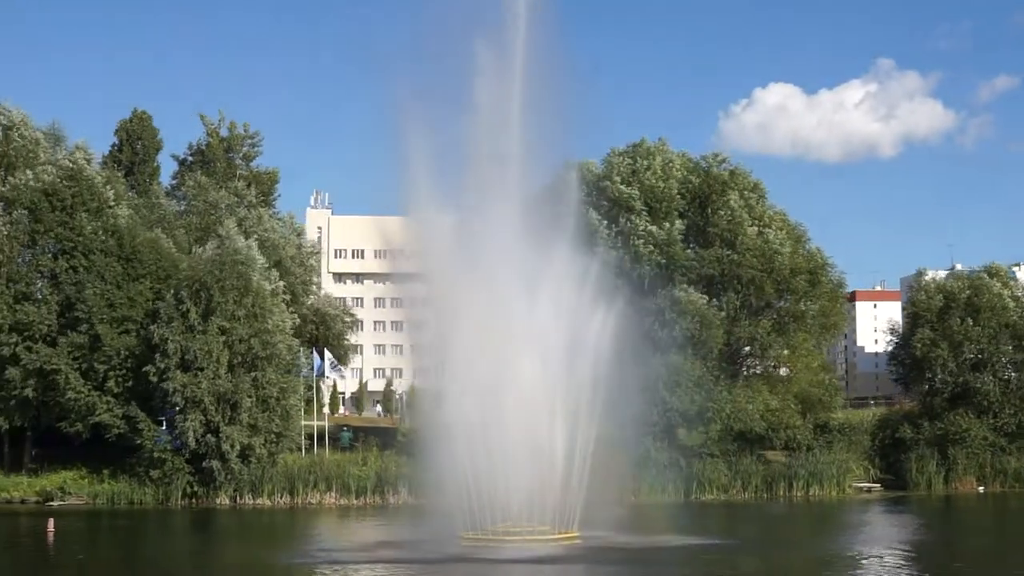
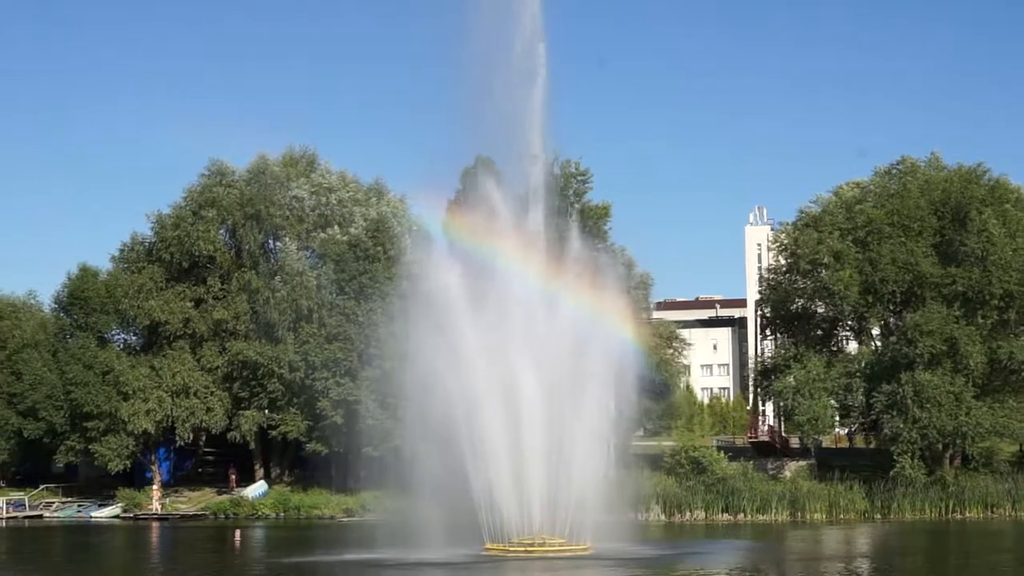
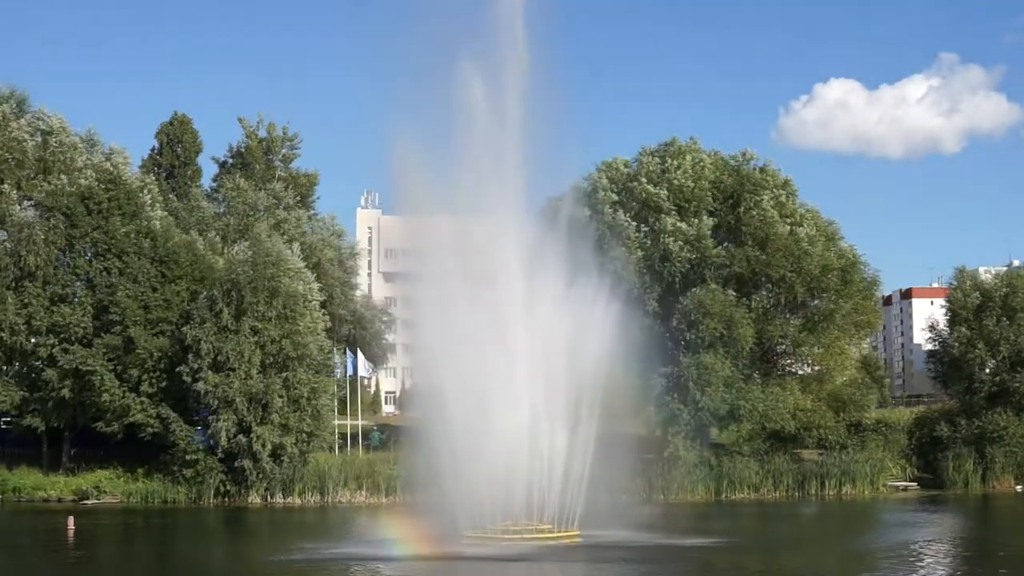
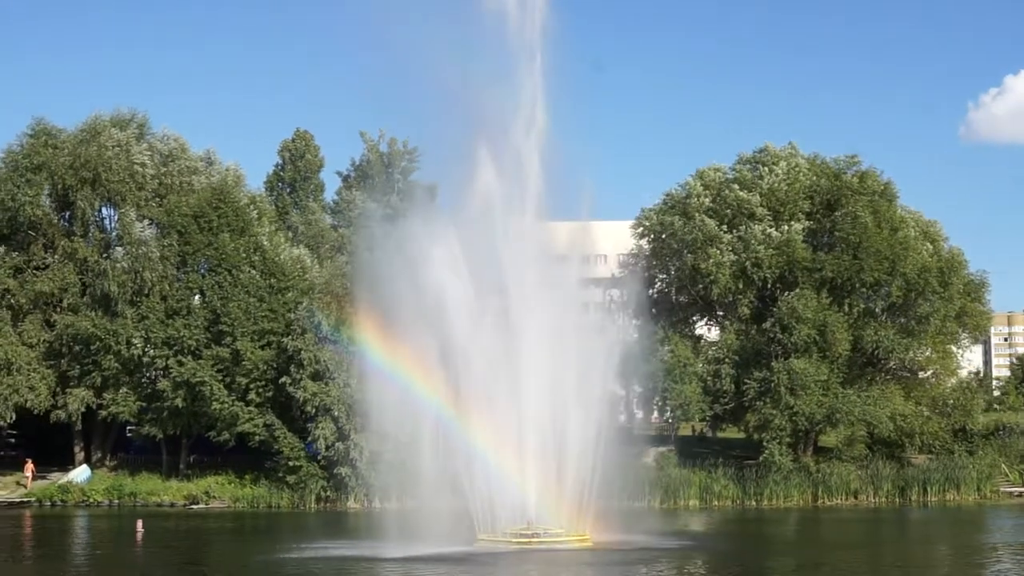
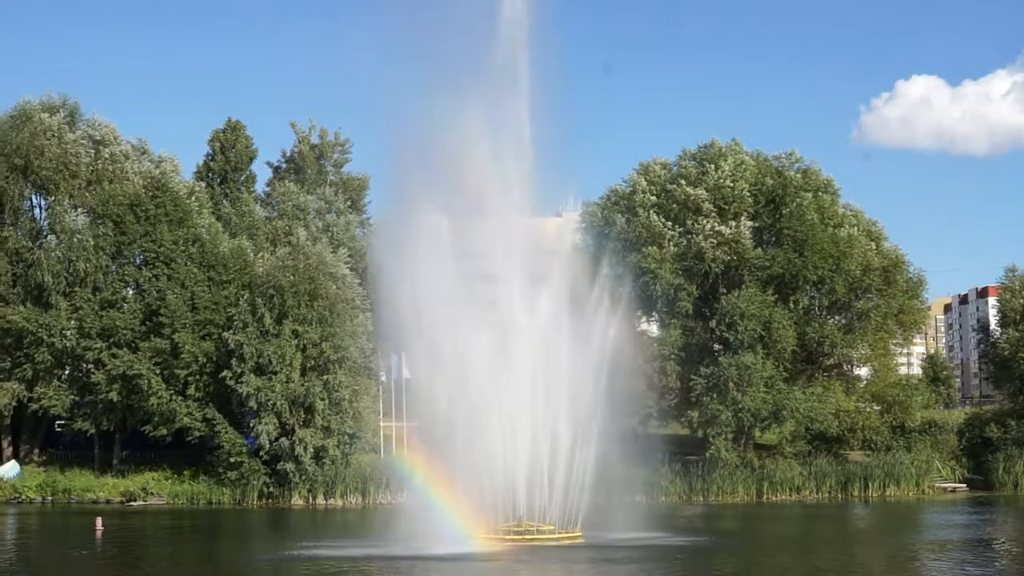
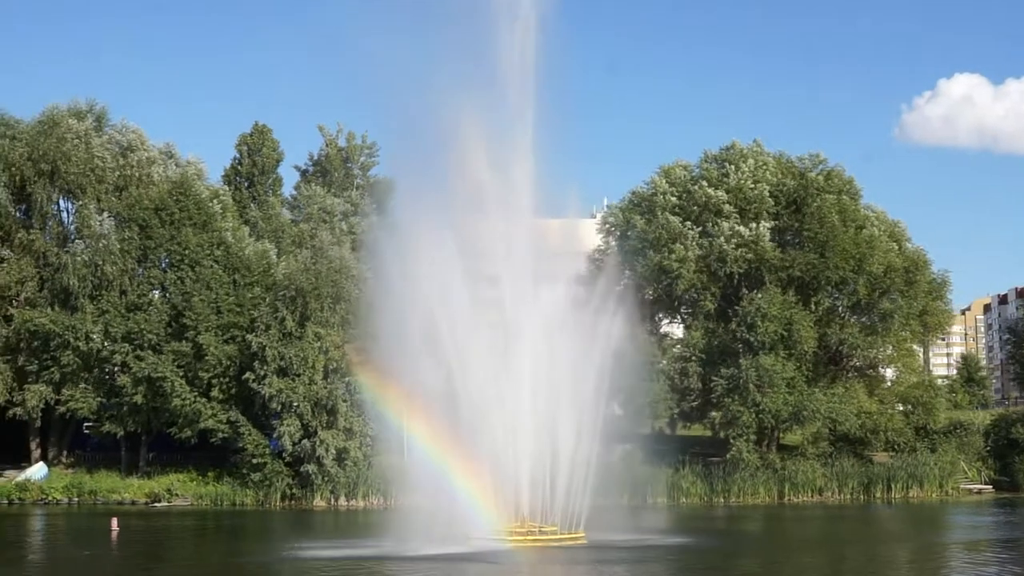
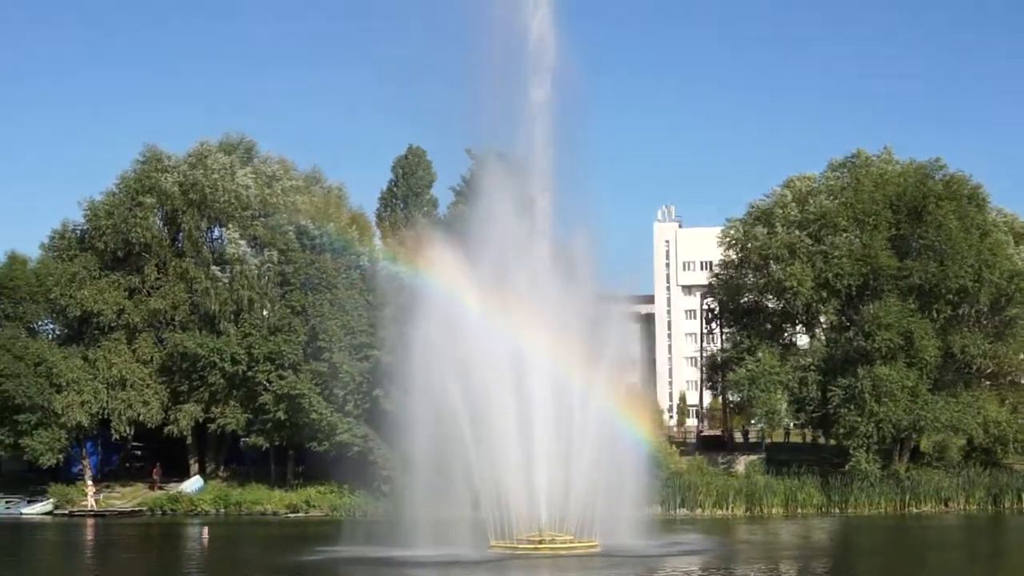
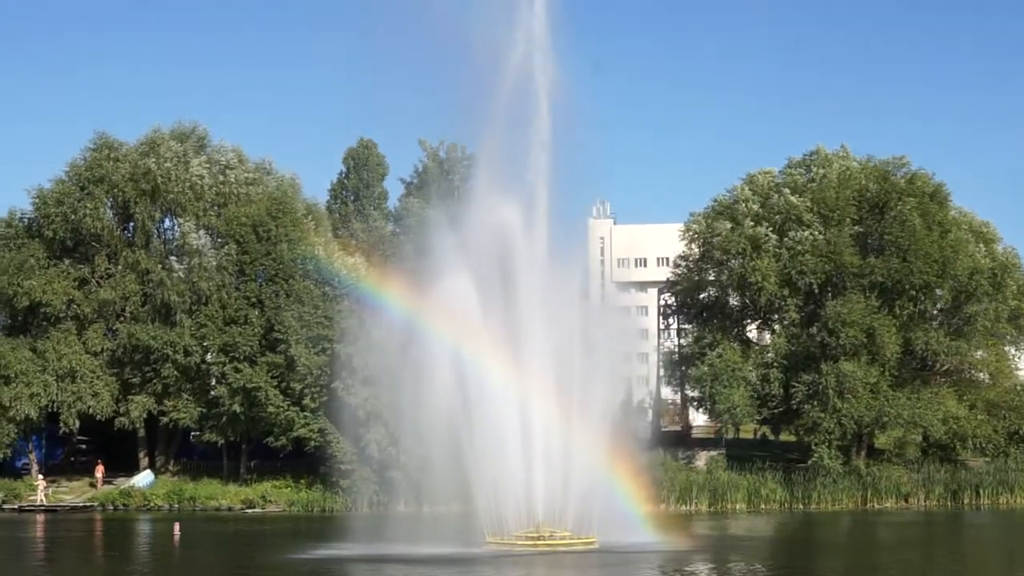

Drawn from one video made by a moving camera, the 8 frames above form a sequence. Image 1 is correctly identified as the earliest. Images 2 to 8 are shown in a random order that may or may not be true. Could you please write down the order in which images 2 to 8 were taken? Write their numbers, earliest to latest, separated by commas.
3, 5, 6, 4, 8, 7, 2
